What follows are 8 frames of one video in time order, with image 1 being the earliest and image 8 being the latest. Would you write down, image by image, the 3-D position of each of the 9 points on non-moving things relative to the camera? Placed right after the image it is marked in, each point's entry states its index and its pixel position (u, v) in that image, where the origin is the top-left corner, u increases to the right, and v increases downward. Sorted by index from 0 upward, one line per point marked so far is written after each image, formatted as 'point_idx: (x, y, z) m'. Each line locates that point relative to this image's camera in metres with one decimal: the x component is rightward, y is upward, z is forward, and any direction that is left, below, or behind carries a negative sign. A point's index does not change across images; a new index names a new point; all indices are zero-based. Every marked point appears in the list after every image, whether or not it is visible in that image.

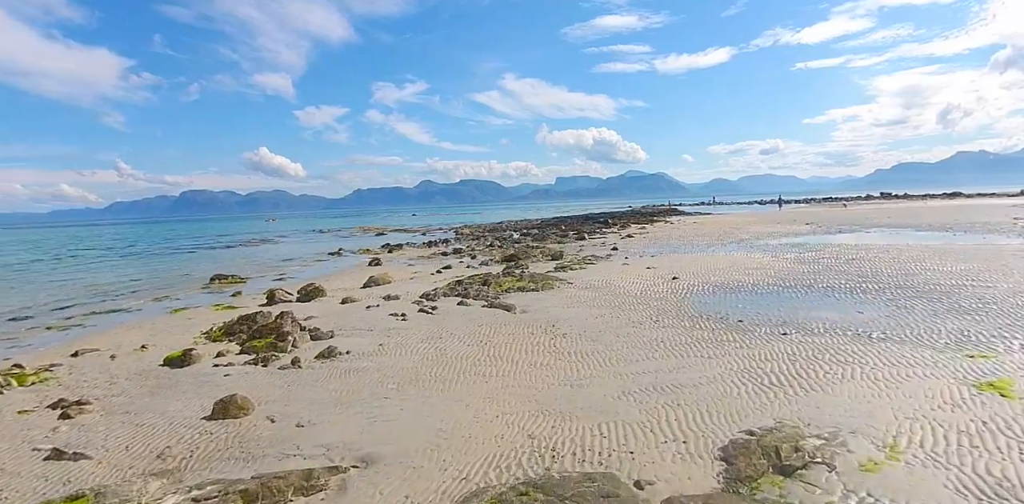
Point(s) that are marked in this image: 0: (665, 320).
0: (+5.1, -2.3, +16.7) m
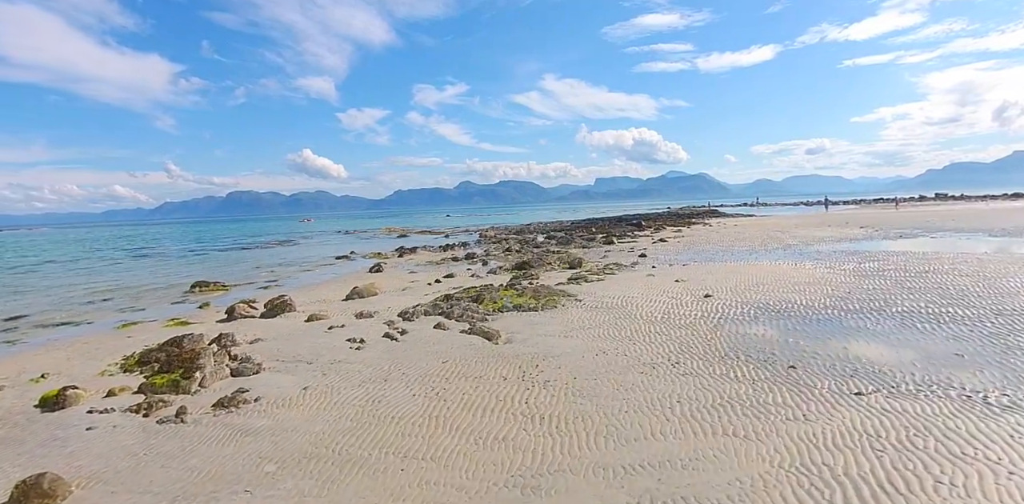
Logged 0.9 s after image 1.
0: (+4.3, -2.7, +12.4) m
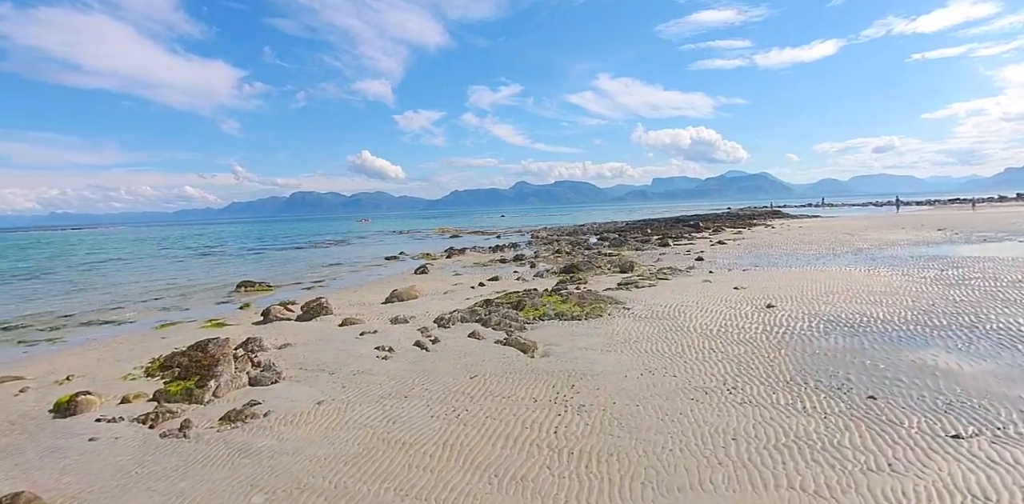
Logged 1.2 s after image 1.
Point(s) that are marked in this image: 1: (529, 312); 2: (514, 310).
0: (+5.0, -2.9, +10.7) m
1: (+0.9, -2.2, +18.3) m
2: (+0.3, -2.1, +18.7) m
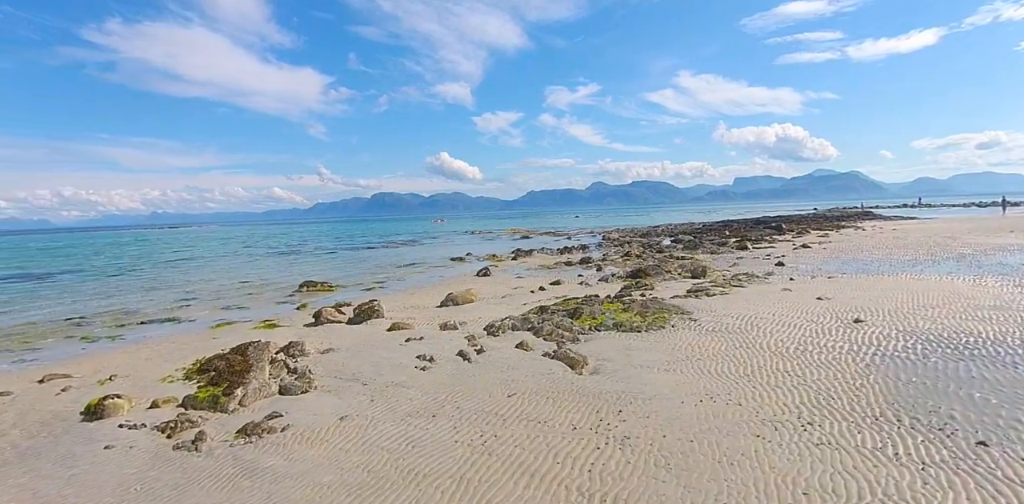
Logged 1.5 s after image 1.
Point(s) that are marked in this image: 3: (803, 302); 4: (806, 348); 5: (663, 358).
0: (+5.6, -3.0, +8.8) m
1: (+2.5, -2.3, +16.9) m
2: (+2.0, -2.2, +17.3) m
3: (+11.1, -1.9, +19.5) m
4: (+7.7, -2.6, +13.3) m
5: (+3.8, -2.7, +12.8) m
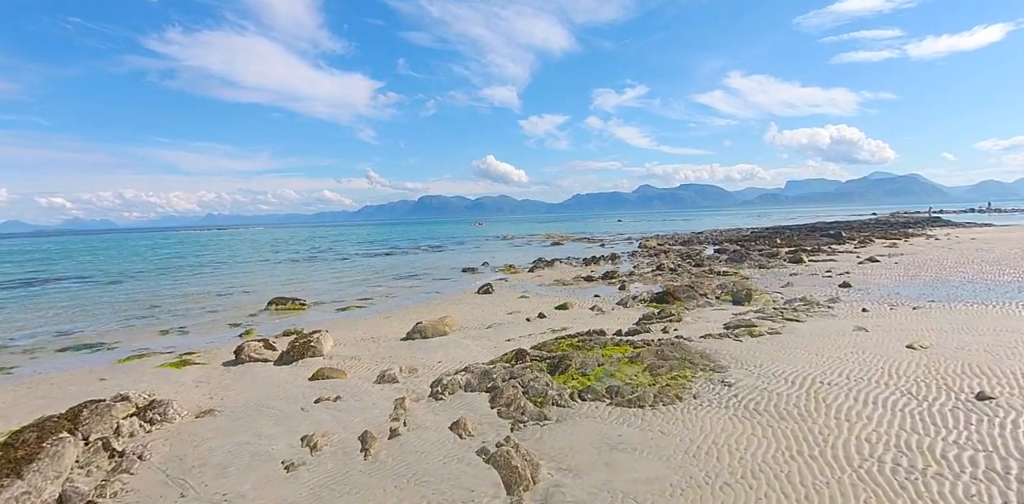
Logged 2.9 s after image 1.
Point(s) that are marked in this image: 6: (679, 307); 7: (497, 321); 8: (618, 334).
0: (+3.8, -3.7, +3.6) m
1: (+1.3, -3.0, +11.9) m
2: (+0.8, -2.9, +12.3) m
3: (+10.1, -2.7, +13.8) m
4: (+6.2, -3.3, +7.9) m
5: (+2.3, -3.4, +7.7) m
6: (+6.5, -2.2, +19.8) m
7: (-0.6, -2.7, +19.8) m
8: (+3.4, -2.6, +16.0) m
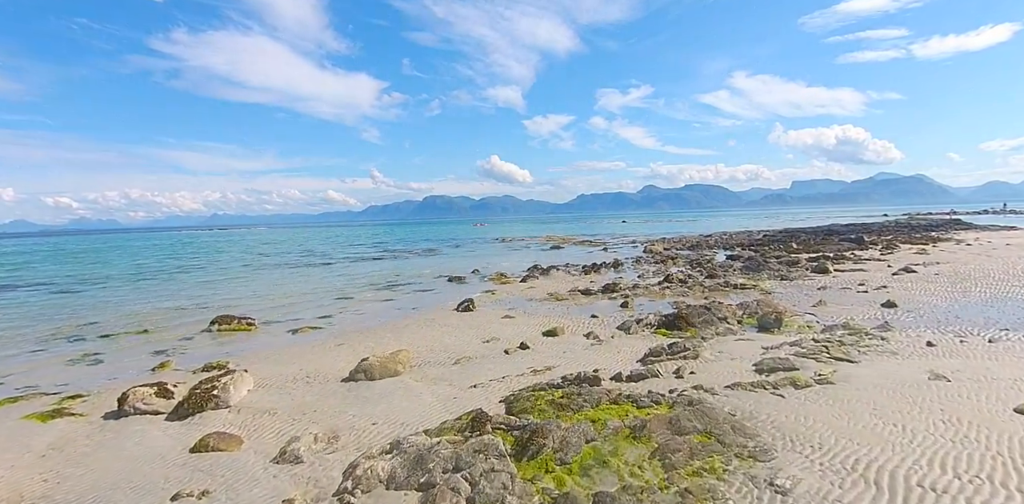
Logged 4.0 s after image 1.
0: (+2.8, -4.2, -0.2) m
1: (+0.5, -3.5, +8.1) m
2: (0.0, -3.4, +8.5) m
3: (+9.2, -3.2, +10.0) m
4: (+5.3, -3.8, +4.0) m
5: (+1.4, -3.9, +3.9) m
6: (+5.7, -2.7, +15.9) m
7: (-1.4, -3.2, +16.0) m
8: (+2.5, -3.1, +12.2) m
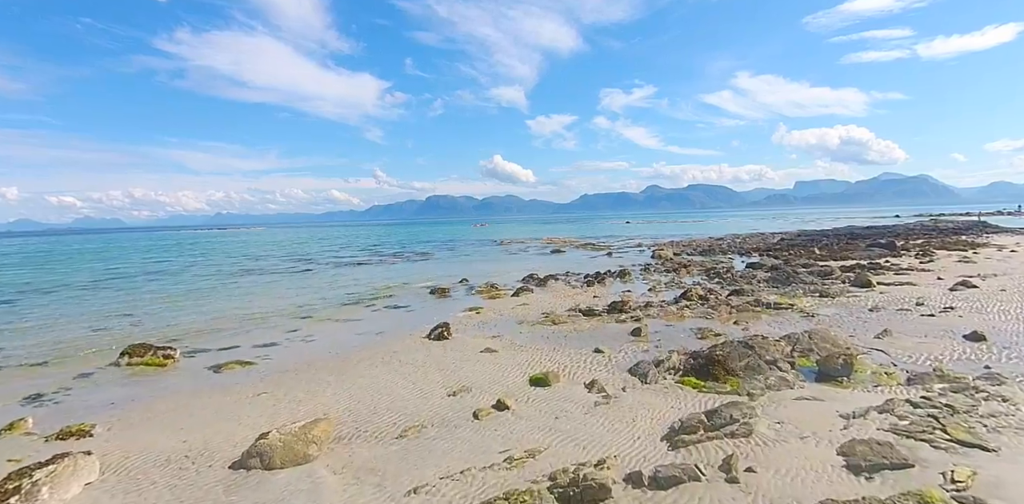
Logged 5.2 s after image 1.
0: (+2.1, -4.7, -4.7) m
1: (-0.2, -4.0, +3.7) m
2: (-0.7, -3.9, +4.1) m
3: (+8.6, -3.7, +5.5) m
4: (+4.6, -4.3, -0.4) m
5: (+0.7, -4.4, -0.5) m
6: (+5.1, -3.3, +11.5) m
7: (-2.0, -3.7, +11.6) m
8: (+1.9, -3.7, +7.8) m
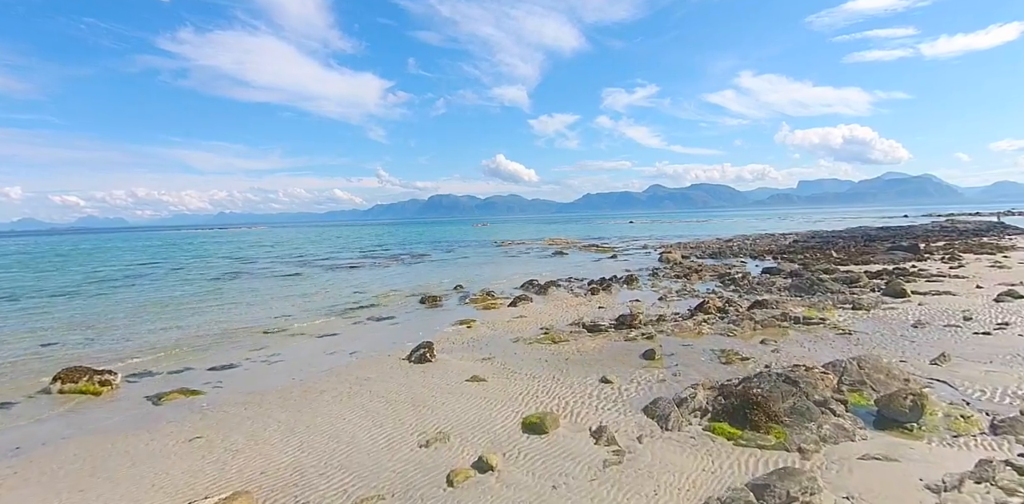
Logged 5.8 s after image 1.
0: (+1.8, -5.1, -7.1) m
1: (-0.5, -4.3, +1.2) m
2: (-1.0, -4.3, +1.7) m
3: (+8.3, -4.1, +3.0) m
4: (+4.3, -4.6, -2.9) m
5: (+0.4, -4.7, -3.0) m
6: (+4.9, -3.6, +9.0) m
7: (-2.3, -4.1, +9.2) m
8: (+1.6, -4.0, +5.3) m
